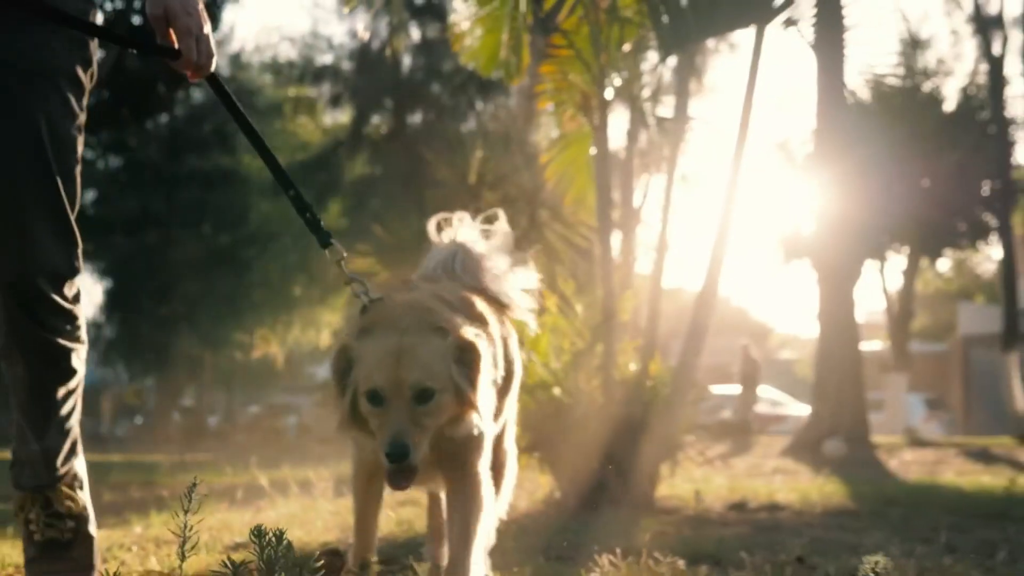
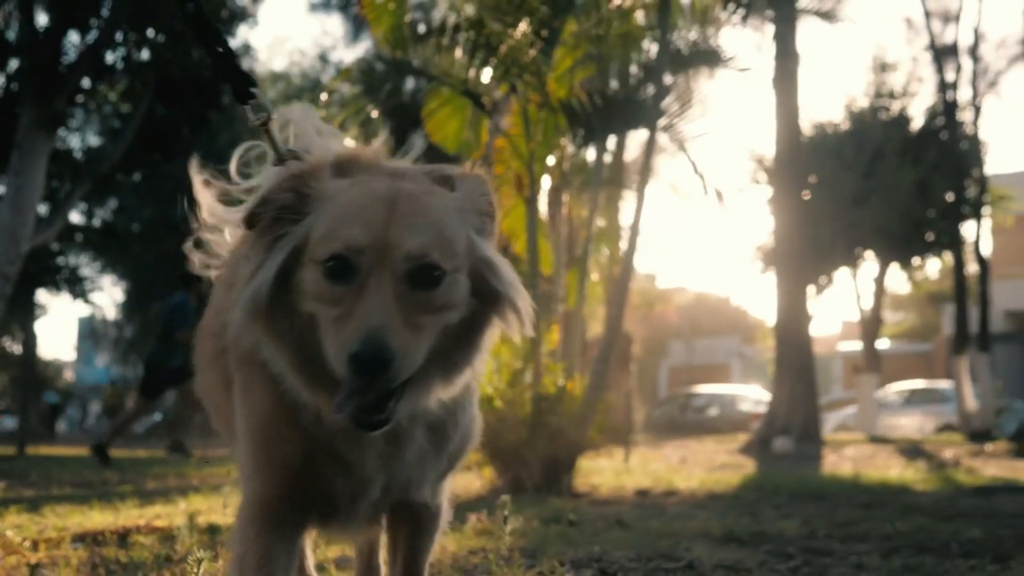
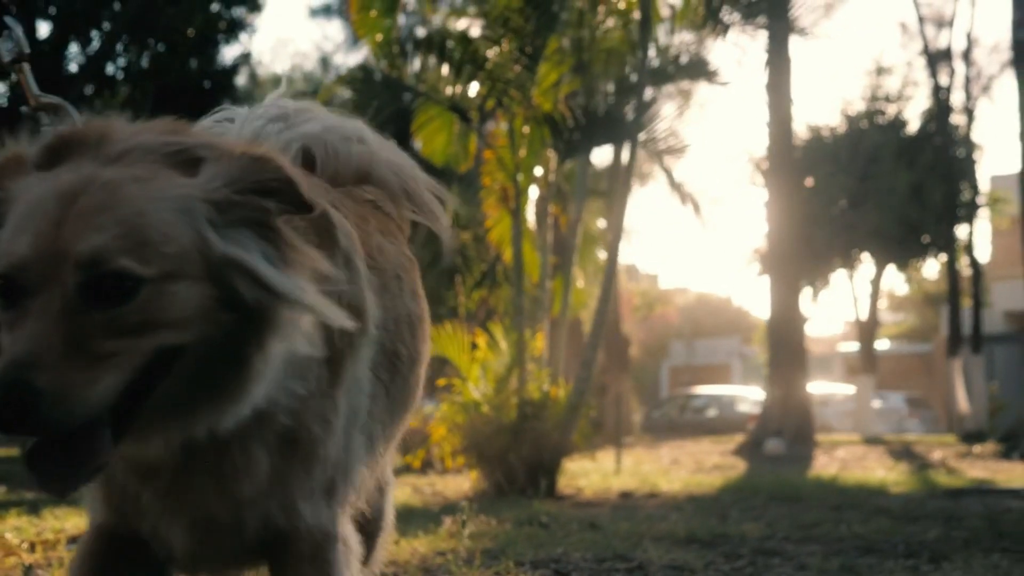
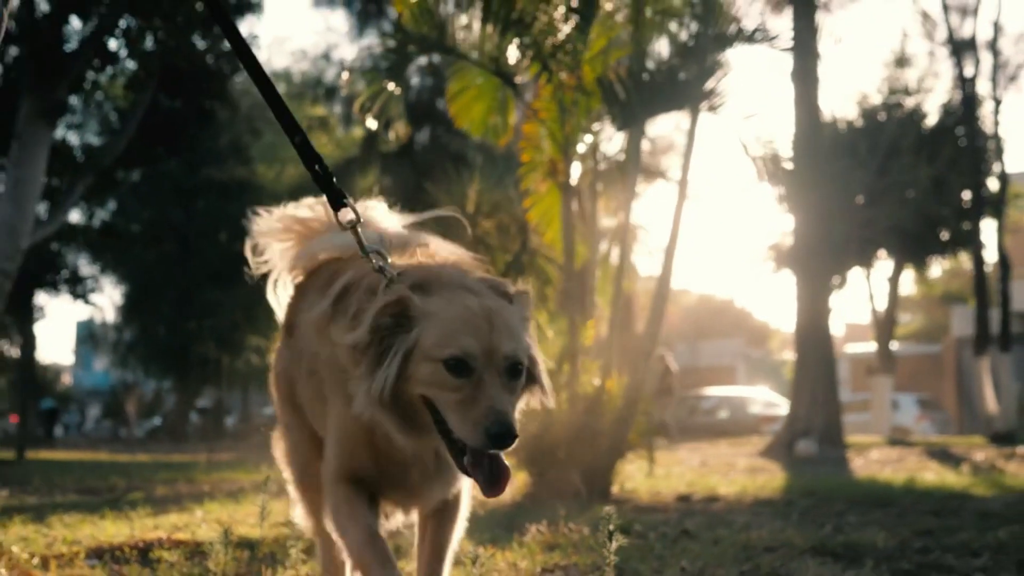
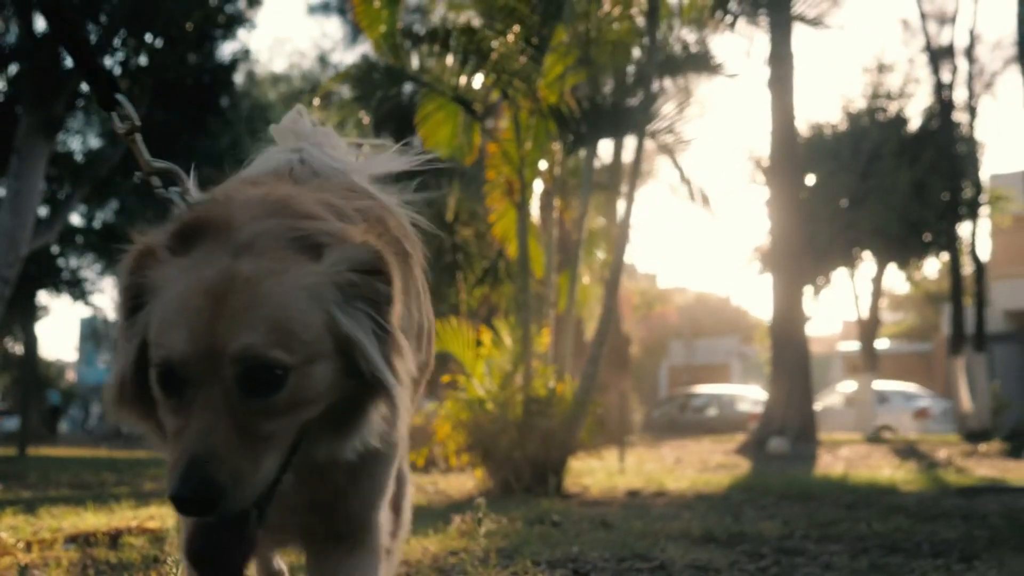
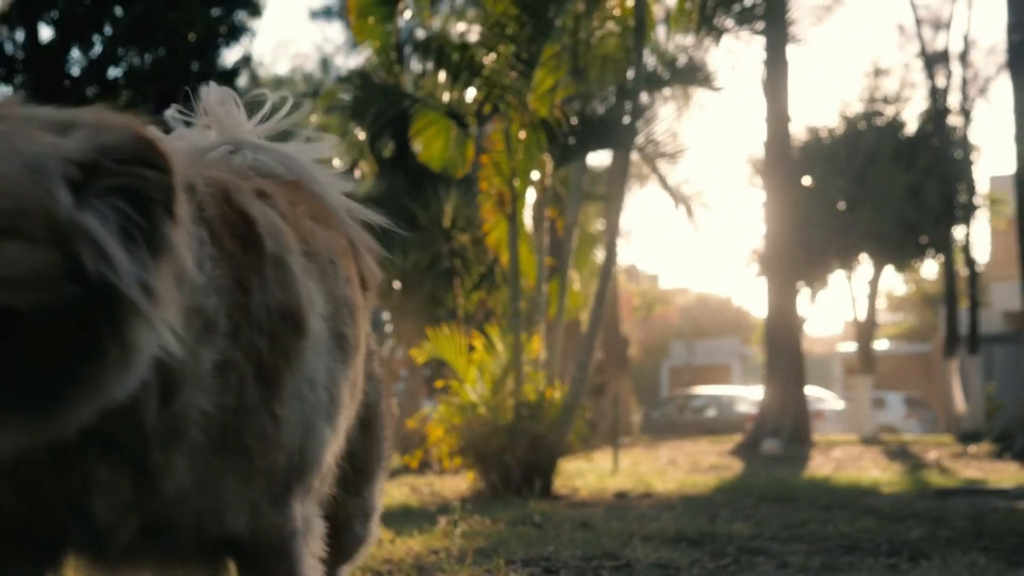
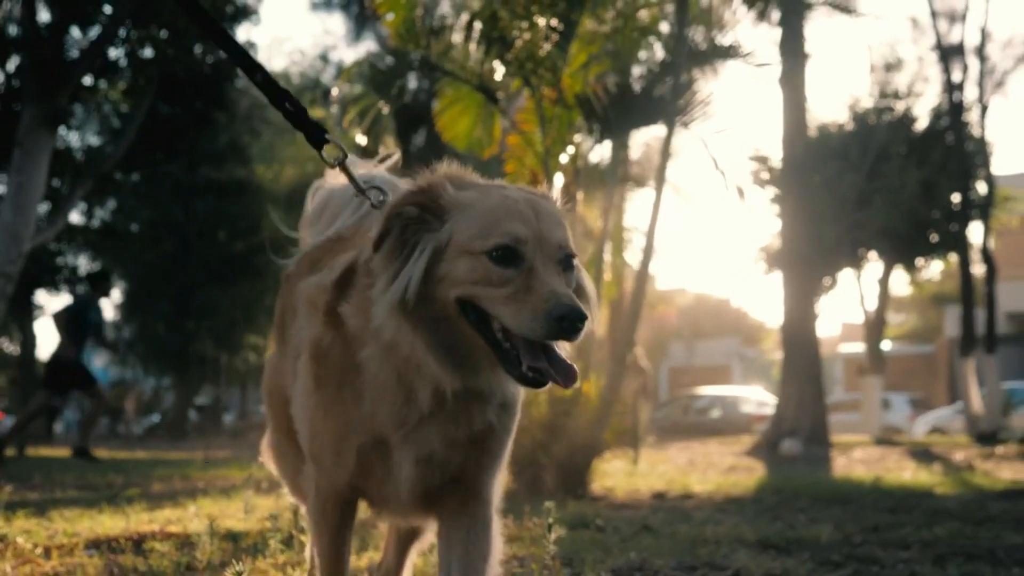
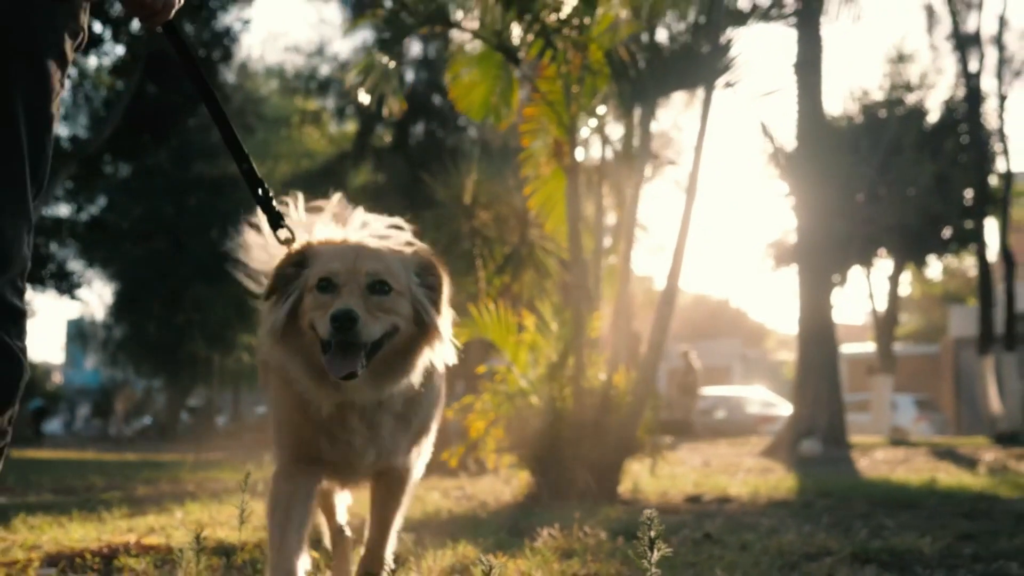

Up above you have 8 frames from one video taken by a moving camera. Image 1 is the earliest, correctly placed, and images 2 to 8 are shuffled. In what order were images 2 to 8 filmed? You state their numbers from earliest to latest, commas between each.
8, 4, 7, 2, 5, 3, 6
